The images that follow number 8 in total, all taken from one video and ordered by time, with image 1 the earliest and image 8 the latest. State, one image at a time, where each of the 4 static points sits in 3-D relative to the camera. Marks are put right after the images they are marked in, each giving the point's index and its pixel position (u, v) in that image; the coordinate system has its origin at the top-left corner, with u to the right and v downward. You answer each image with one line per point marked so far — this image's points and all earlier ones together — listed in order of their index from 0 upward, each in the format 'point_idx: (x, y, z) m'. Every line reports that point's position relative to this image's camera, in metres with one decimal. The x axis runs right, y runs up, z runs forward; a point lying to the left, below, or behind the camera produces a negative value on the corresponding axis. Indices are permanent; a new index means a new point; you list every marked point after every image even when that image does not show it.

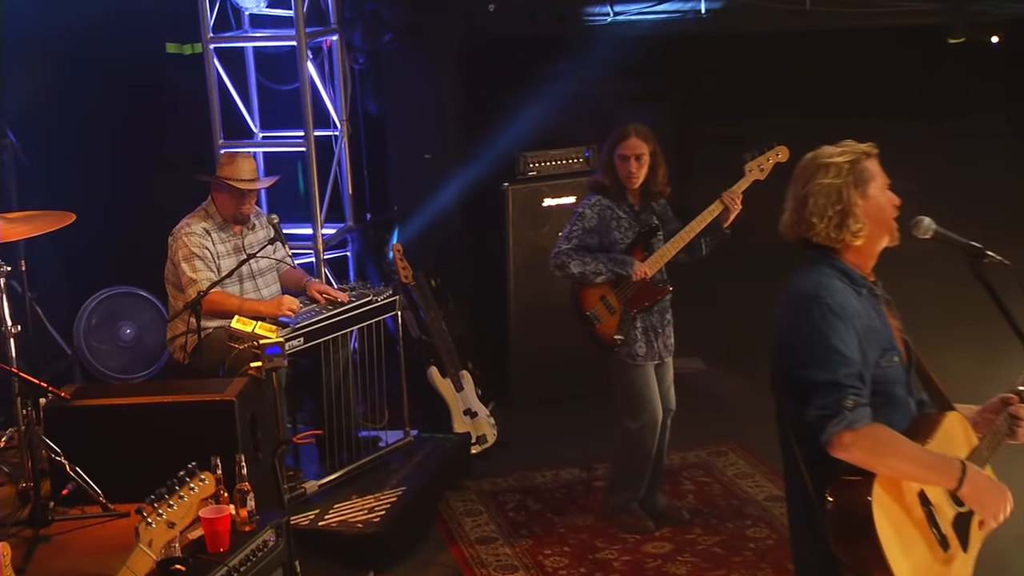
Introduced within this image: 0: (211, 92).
0: (-1.0, +0.6, +4.1) m
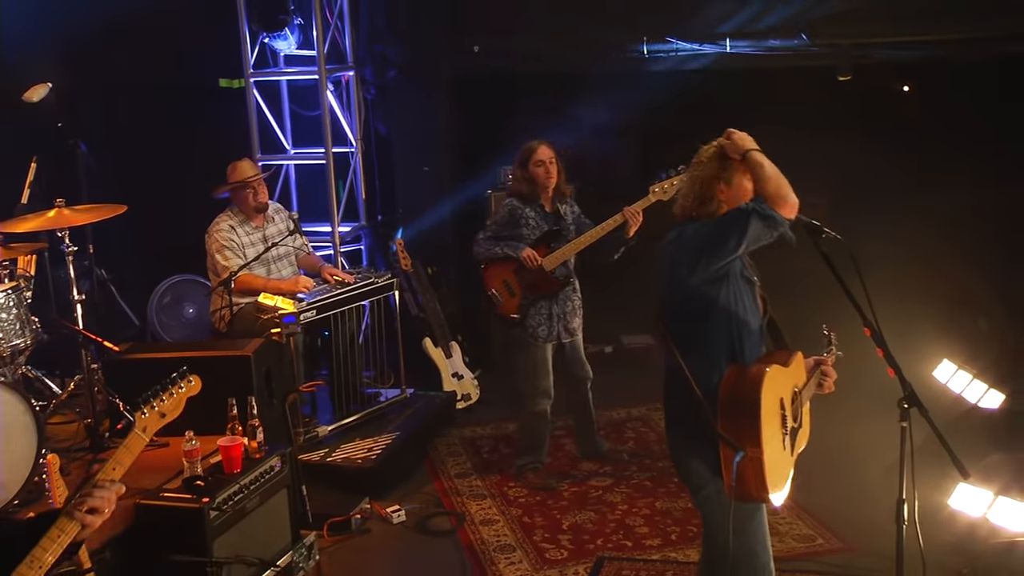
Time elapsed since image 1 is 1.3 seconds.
0: (-1.0, +0.7, +5.1) m
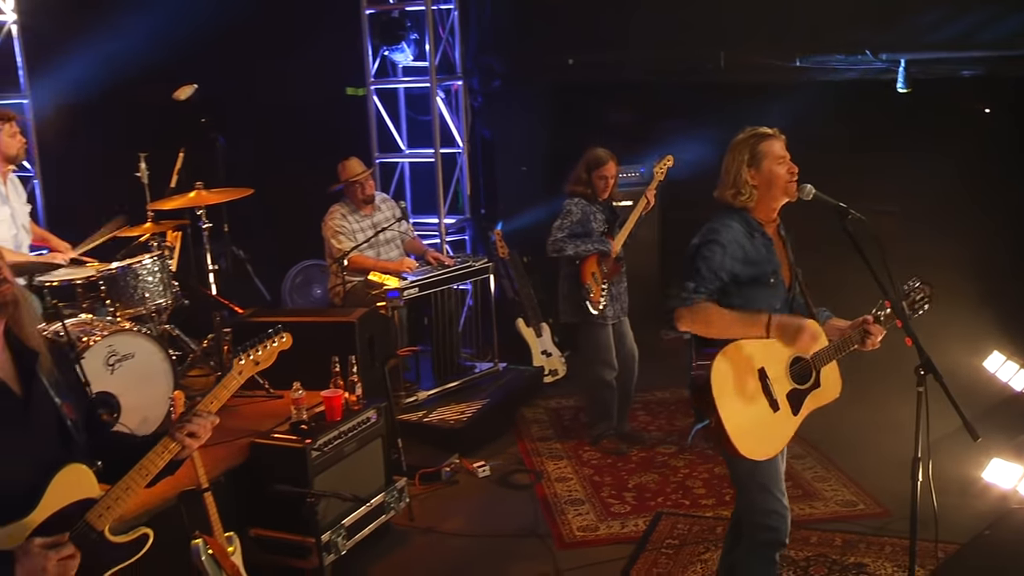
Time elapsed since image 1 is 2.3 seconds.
0: (-0.6, +0.8, +5.8) m
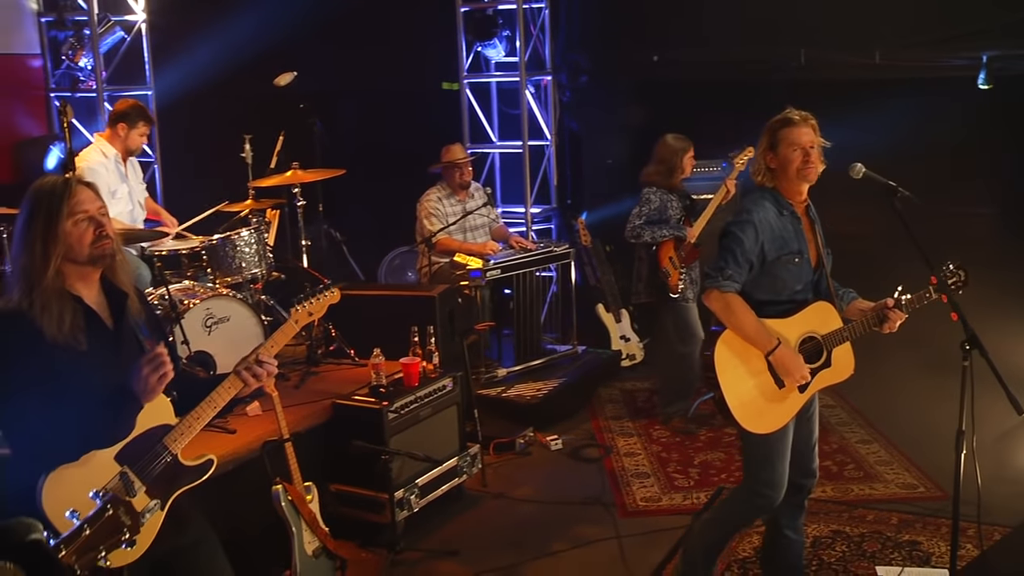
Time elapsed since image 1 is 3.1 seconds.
0: (-0.2, +0.8, +6.1) m
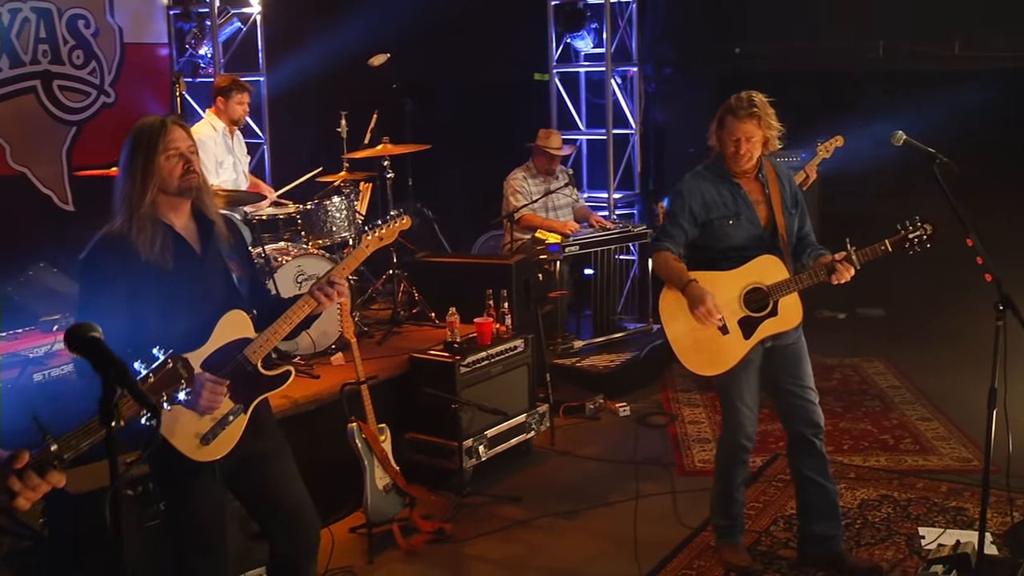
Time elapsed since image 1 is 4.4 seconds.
0: (+0.2, +0.9, +6.5) m
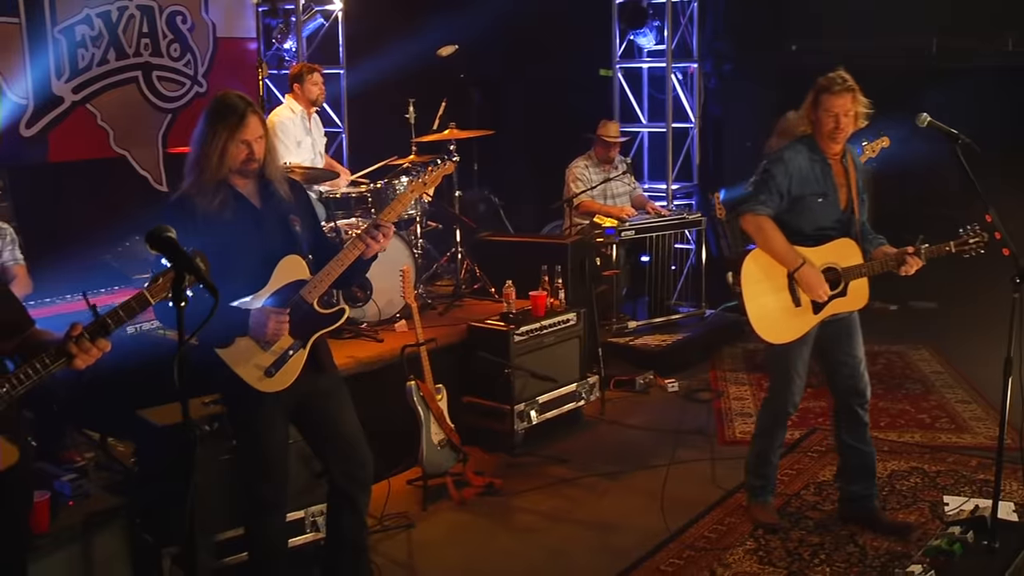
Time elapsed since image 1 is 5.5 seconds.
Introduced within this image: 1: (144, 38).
0: (+0.5, +1.0, +6.8) m
1: (-1.7, +1.1, +6.0) m
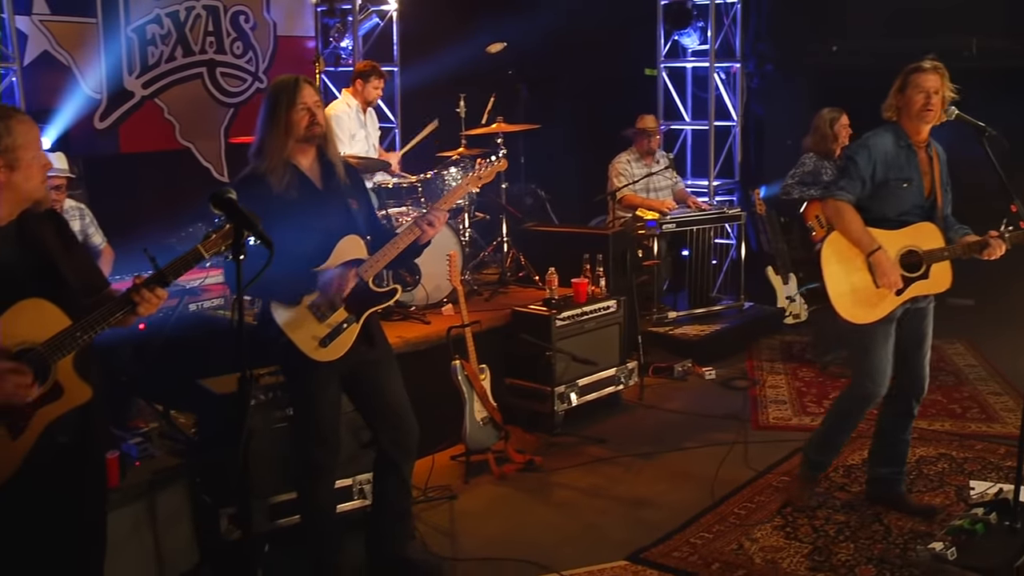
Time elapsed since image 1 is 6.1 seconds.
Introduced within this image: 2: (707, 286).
0: (+0.8, +1.0, +7.0) m
1: (-1.5, +1.2, +6.3) m
2: (+1.0, 0.0, +6.8) m
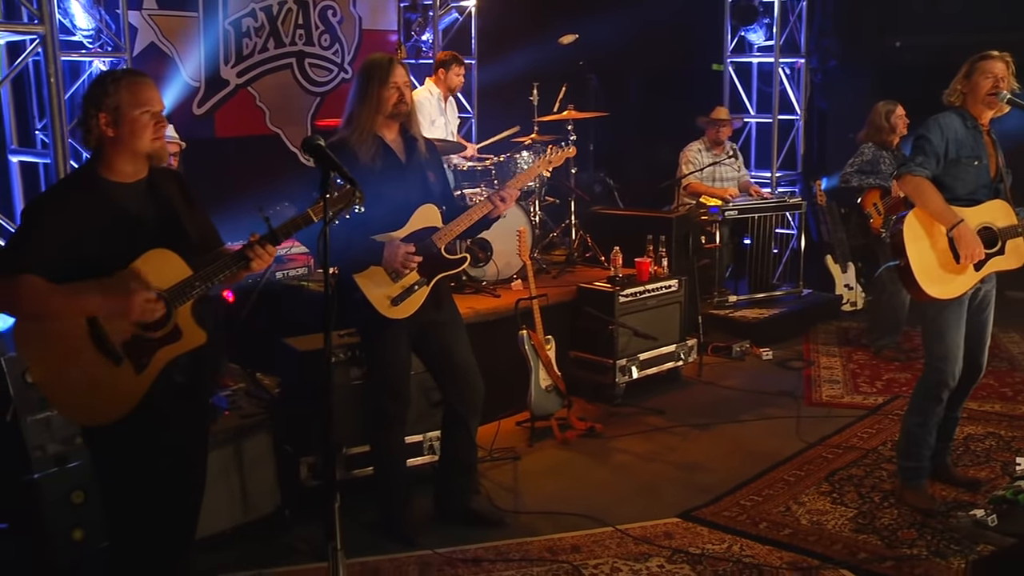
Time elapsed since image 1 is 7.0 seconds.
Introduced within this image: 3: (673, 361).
0: (+1.2, +1.1, +7.3) m
1: (-1.1, +1.3, +6.7) m
2: (+1.4, +0.1, +7.1) m
3: (+0.8, -0.3, +6.1) m
